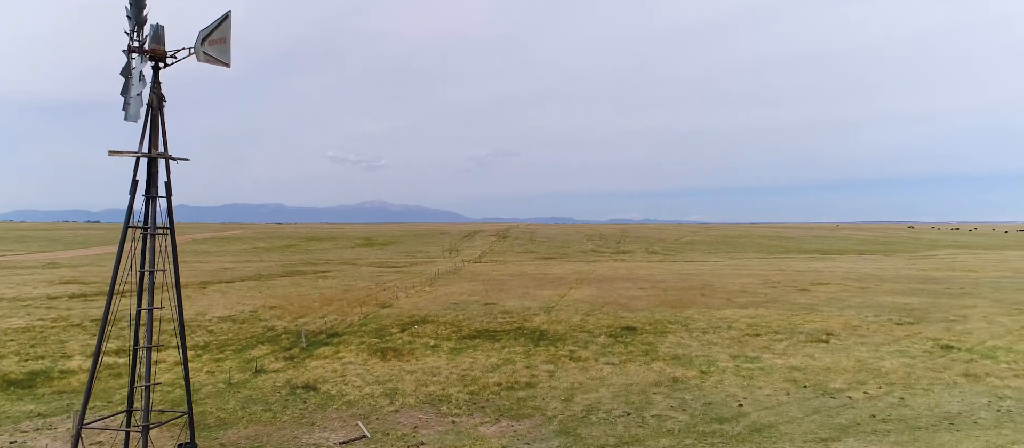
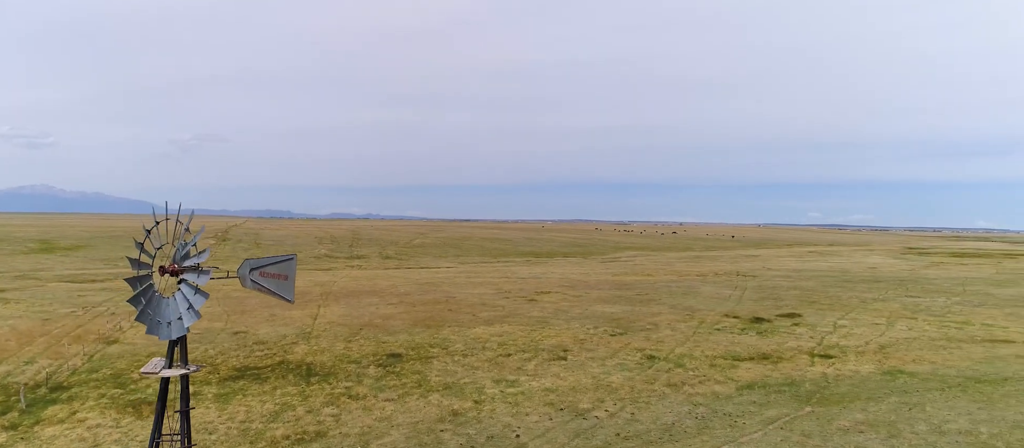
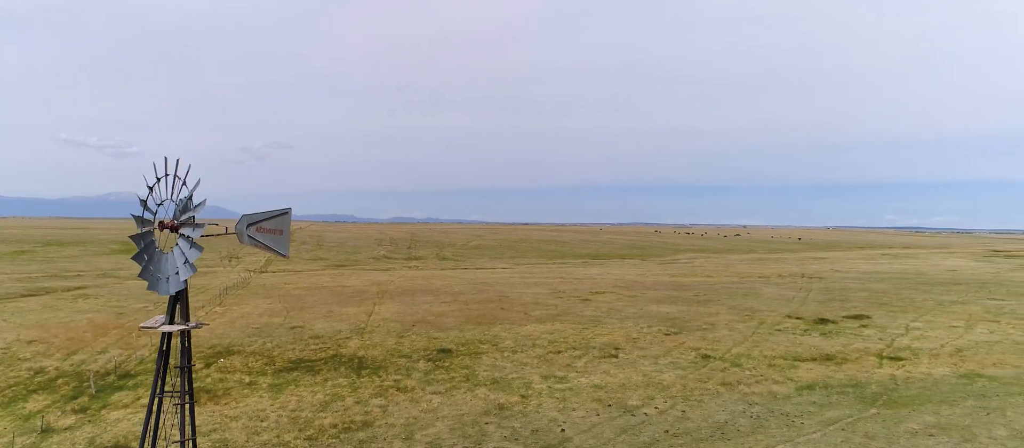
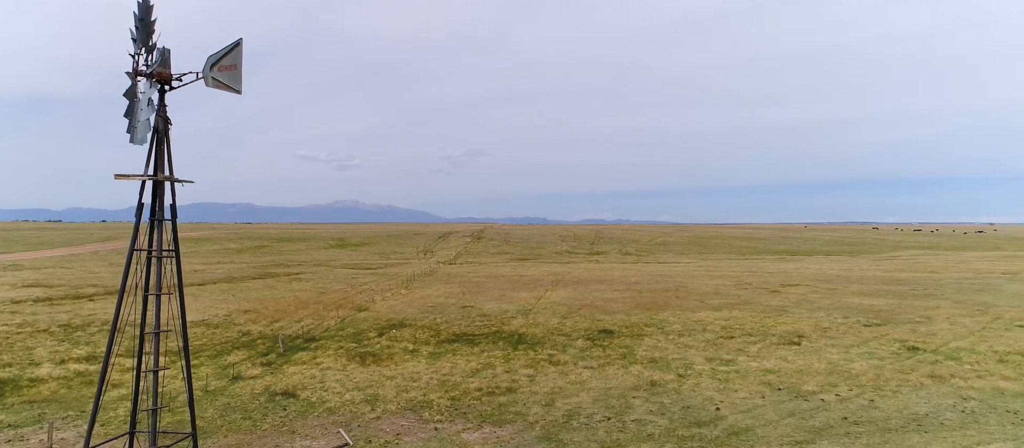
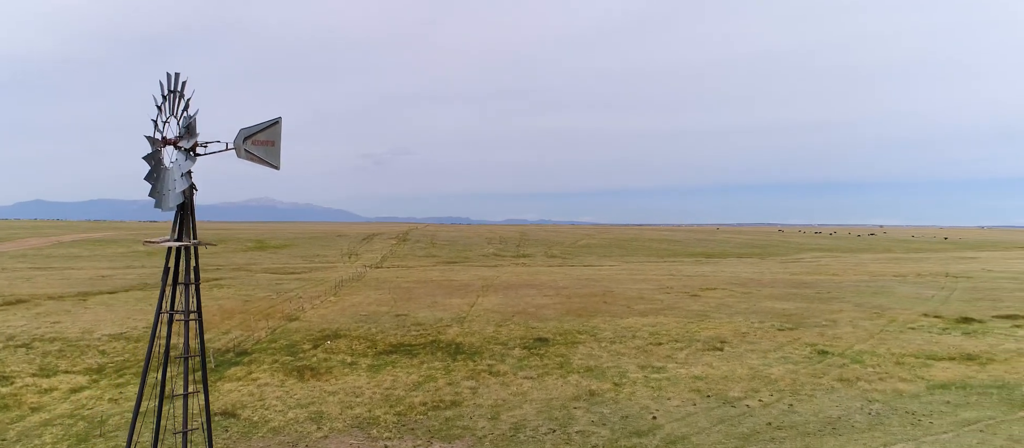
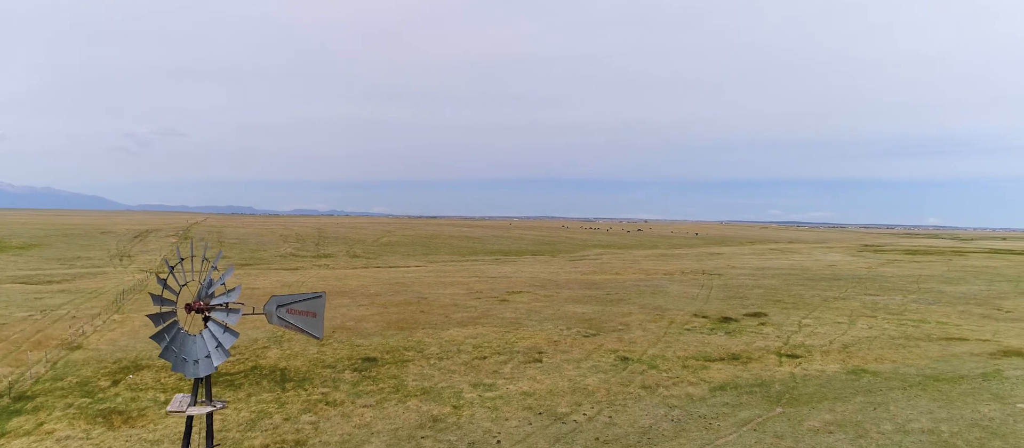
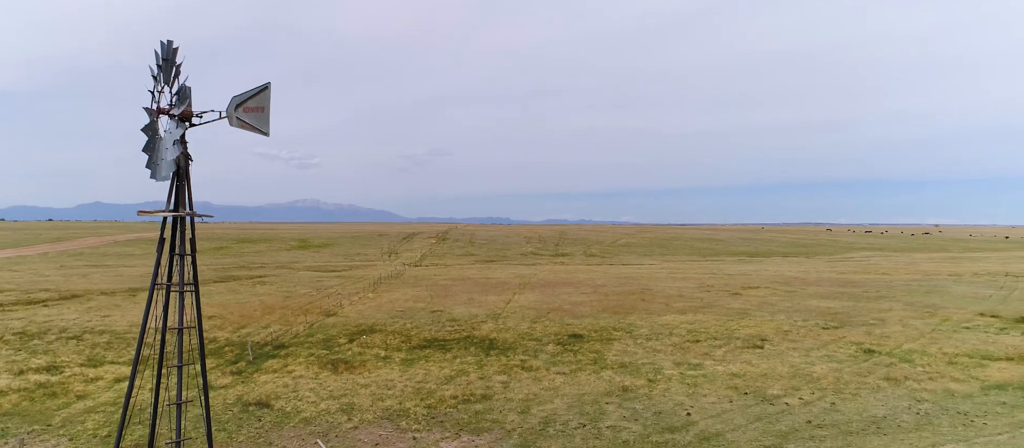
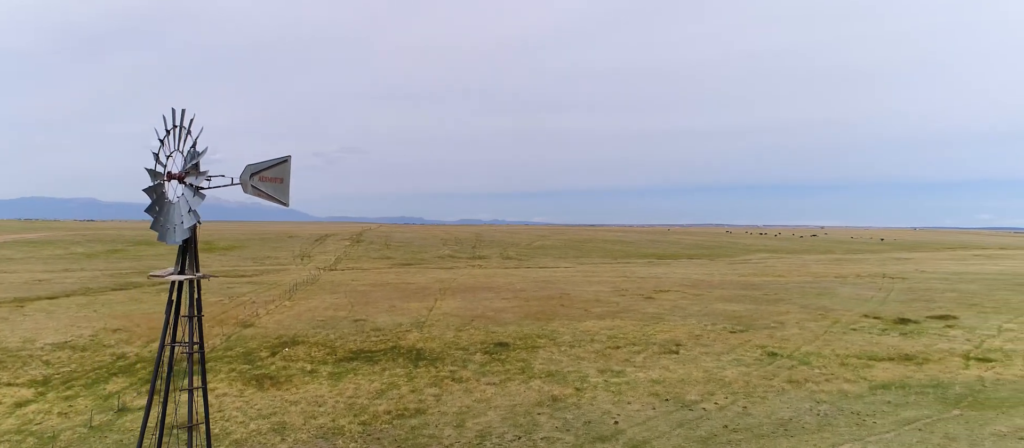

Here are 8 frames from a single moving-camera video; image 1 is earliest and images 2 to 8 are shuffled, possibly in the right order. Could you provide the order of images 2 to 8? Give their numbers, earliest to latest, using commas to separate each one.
4, 7, 5, 8, 3, 2, 6
